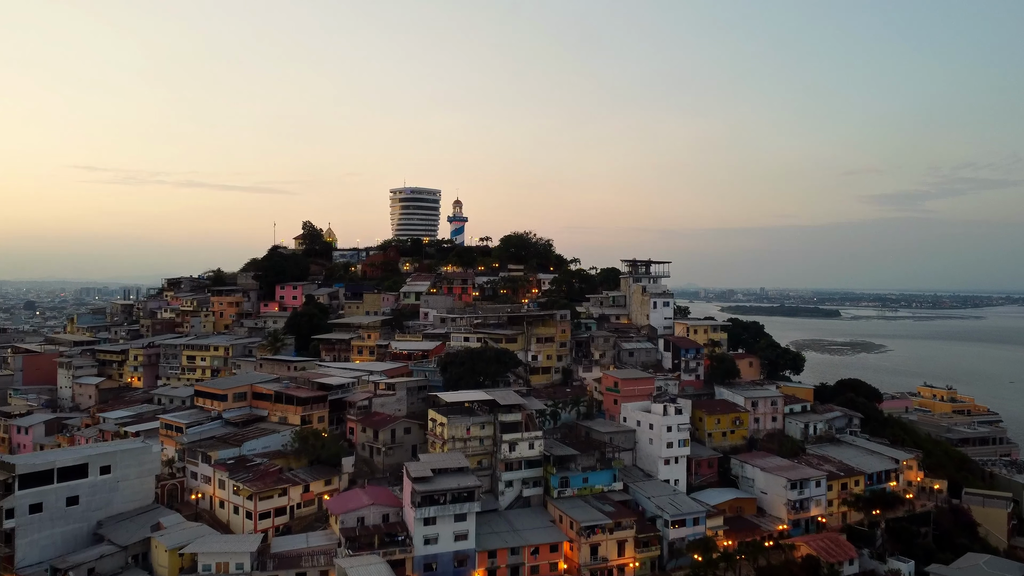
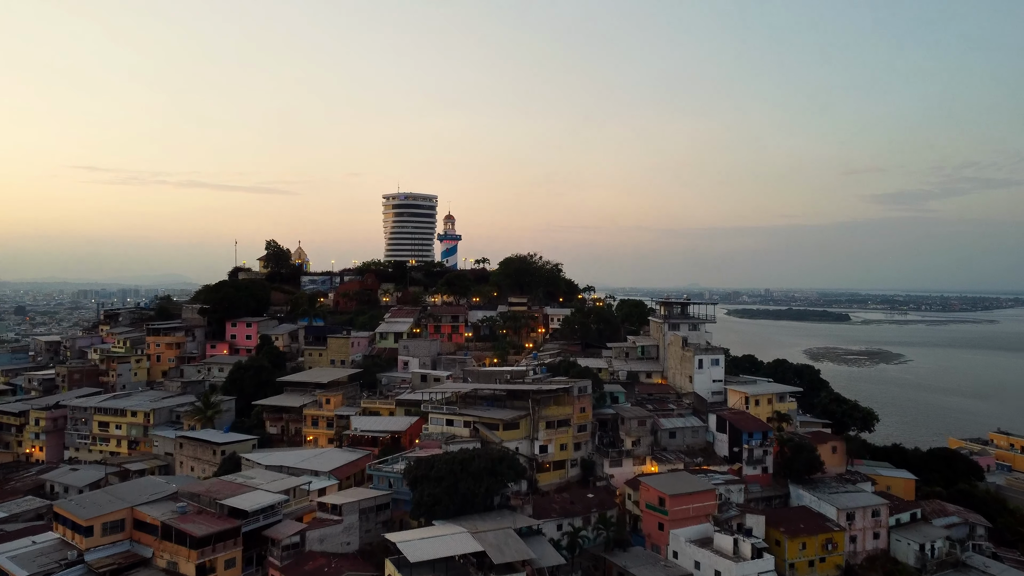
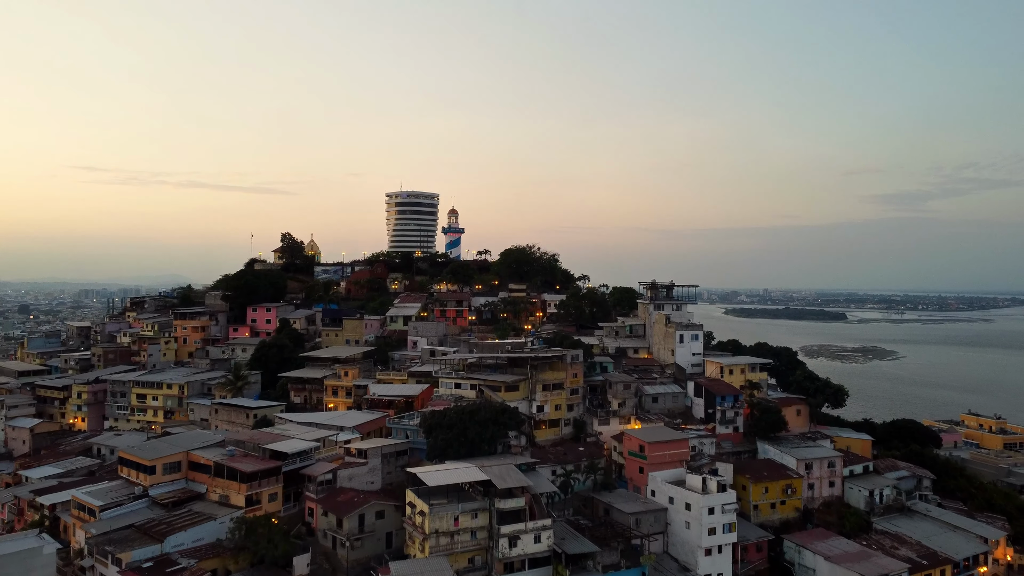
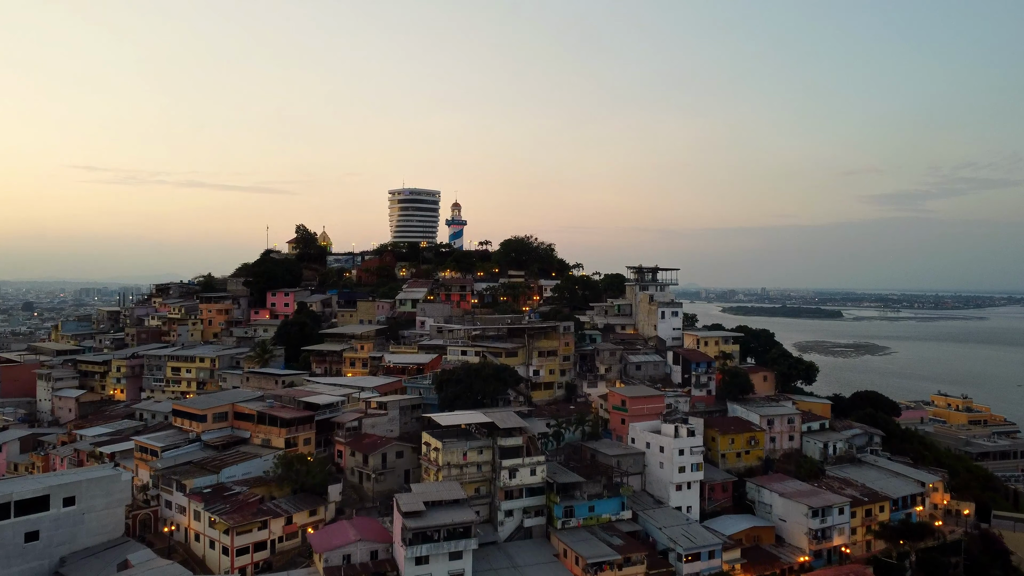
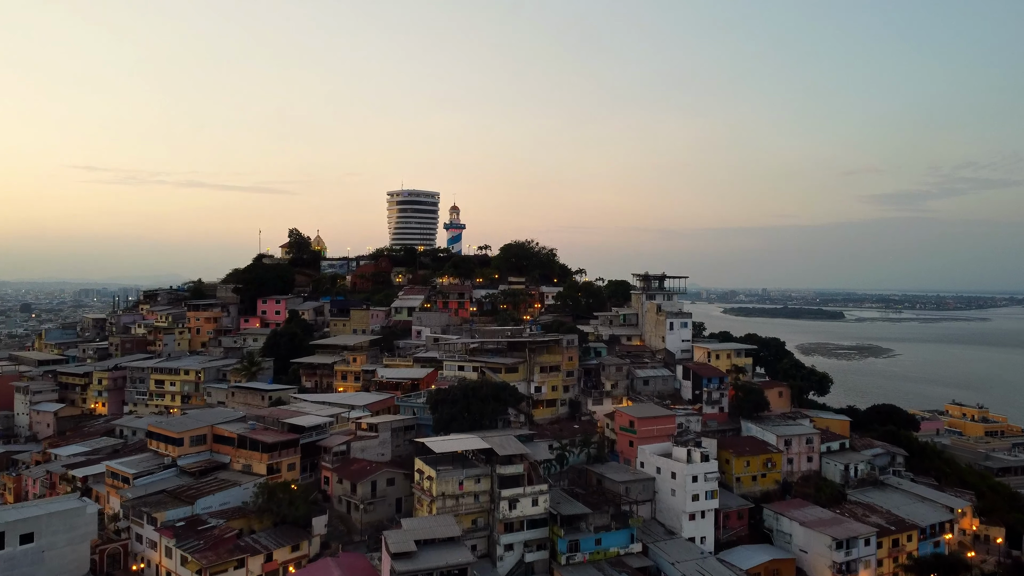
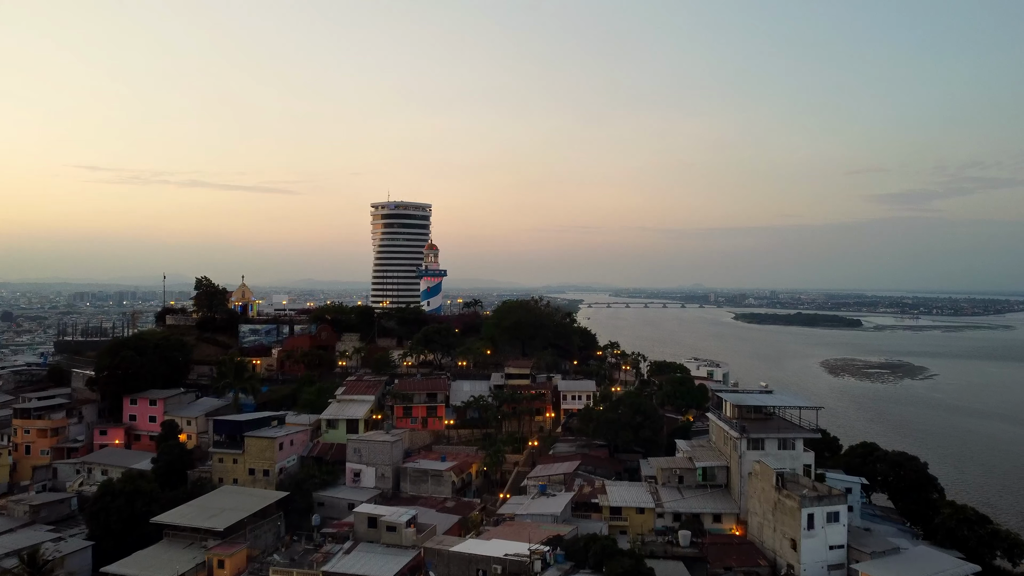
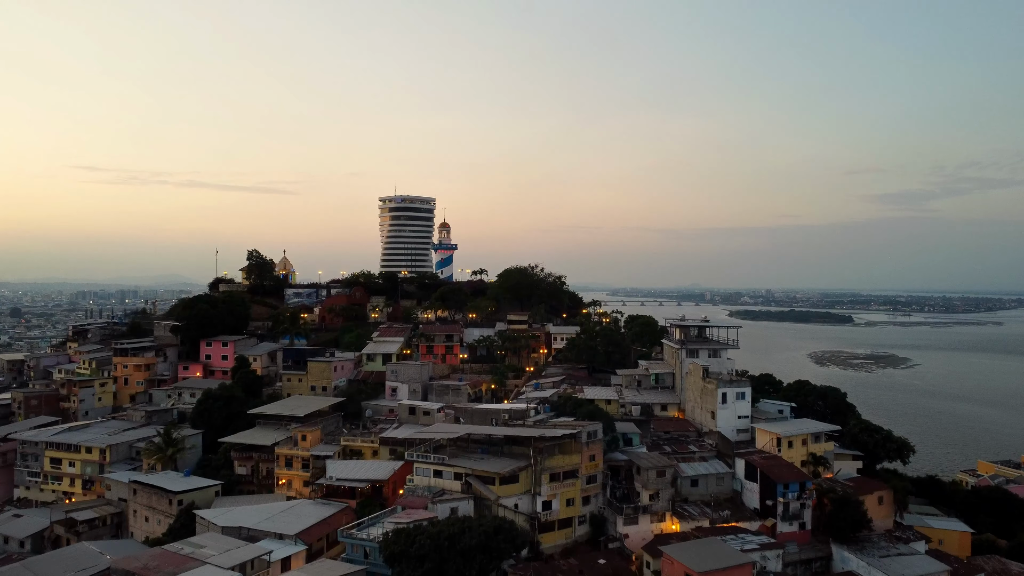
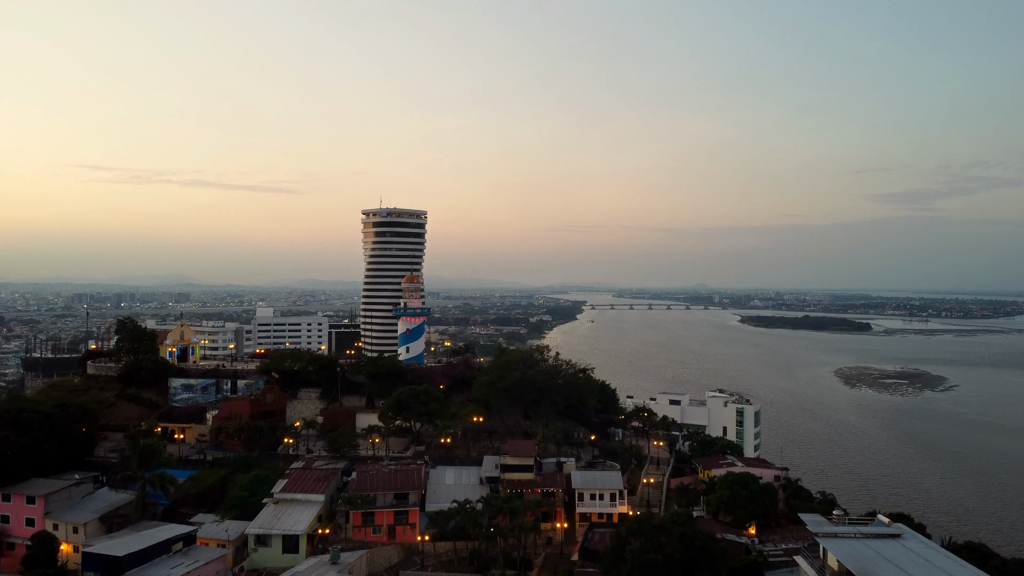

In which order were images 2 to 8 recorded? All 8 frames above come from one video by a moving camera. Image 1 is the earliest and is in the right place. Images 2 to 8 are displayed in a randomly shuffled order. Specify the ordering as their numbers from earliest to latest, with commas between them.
4, 5, 3, 2, 7, 6, 8
